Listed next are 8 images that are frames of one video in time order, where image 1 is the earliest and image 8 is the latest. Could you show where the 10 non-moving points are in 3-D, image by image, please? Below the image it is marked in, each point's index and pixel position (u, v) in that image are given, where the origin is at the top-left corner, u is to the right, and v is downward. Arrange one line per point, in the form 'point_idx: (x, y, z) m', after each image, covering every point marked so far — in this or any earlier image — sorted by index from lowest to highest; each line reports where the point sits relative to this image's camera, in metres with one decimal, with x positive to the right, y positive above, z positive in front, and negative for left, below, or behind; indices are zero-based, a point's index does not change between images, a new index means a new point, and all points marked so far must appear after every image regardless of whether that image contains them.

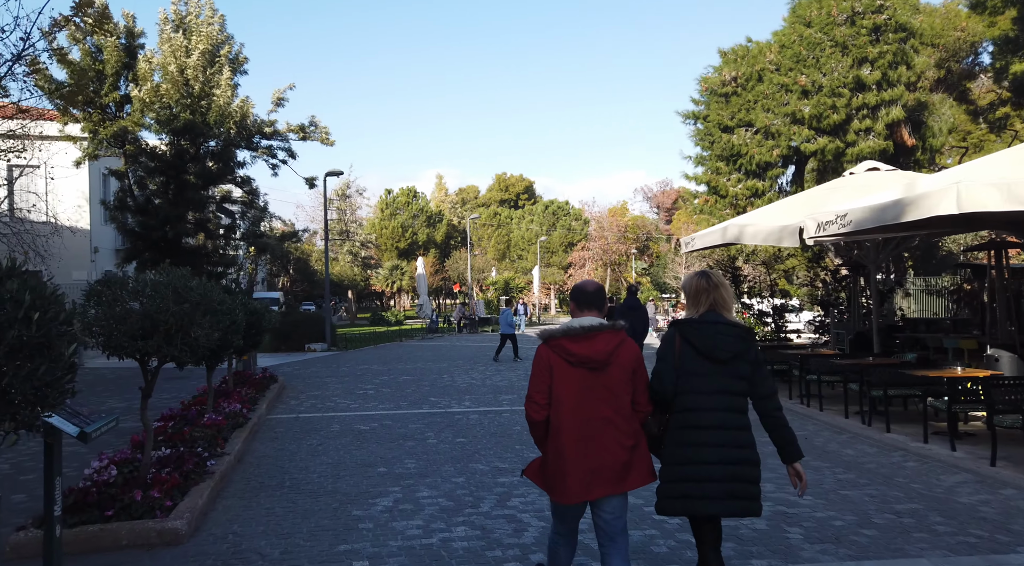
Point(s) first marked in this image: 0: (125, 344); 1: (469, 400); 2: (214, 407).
0: (-2.7, -0.4, +5.2) m
1: (-0.7, -1.9, +11.5) m
2: (-3.5, -1.5, +8.7) m
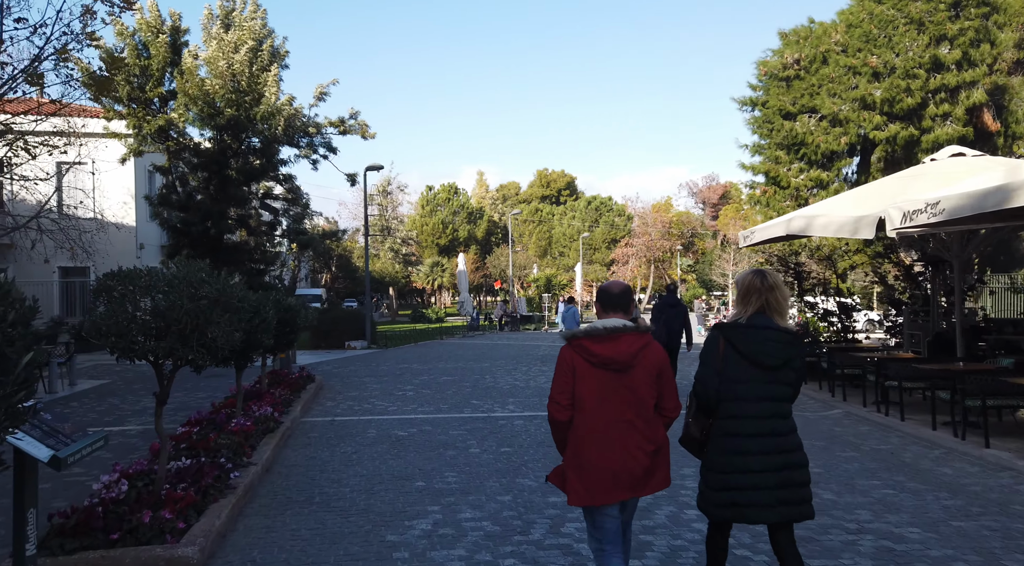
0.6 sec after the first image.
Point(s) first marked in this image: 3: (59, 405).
0: (-2.4, -0.4, +4.7) m
1: (0.0, -1.8, +10.9) m
2: (-3.0, -1.4, +8.2) m
3: (-7.2, -1.9, +11.6) m
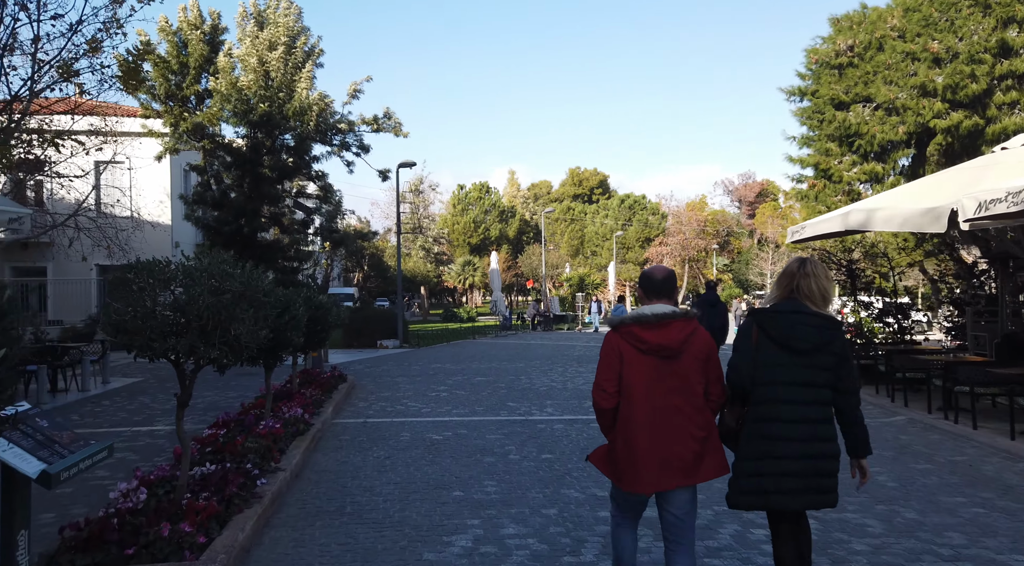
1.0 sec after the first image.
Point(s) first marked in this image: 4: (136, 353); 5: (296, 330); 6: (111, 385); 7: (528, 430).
0: (-2.1, -0.3, +4.3) m
1: (+0.6, -1.8, +10.4) m
2: (-2.5, -1.4, +7.8) m
3: (-6.6, -1.9, +11.4) m
4: (-2.2, -0.4, +4.3) m
5: (-2.2, -0.5, +7.3) m
6: (-7.5, -1.9, +13.7) m
7: (+0.2, -1.8, +8.7) m
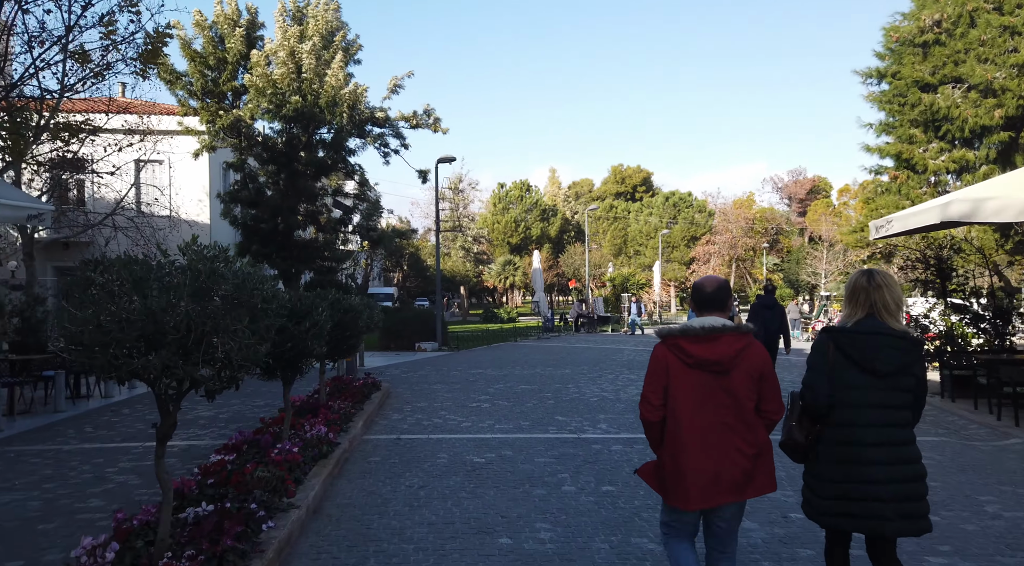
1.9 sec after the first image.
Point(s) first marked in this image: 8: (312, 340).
0: (-1.8, -0.4, +3.4) m
1: (+1.2, -1.8, +9.3) m
2: (-2.0, -1.4, +6.9) m
3: (-5.9, -1.9, +10.7) m
4: (-1.9, -0.4, +3.4) m
5: (-1.7, -0.5, +6.4) m
6: (-6.7, -1.9, +13.1) m
7: (+0.7, -1.8, +7.7) m
8: (-1.7, -0.5, +6.3) m
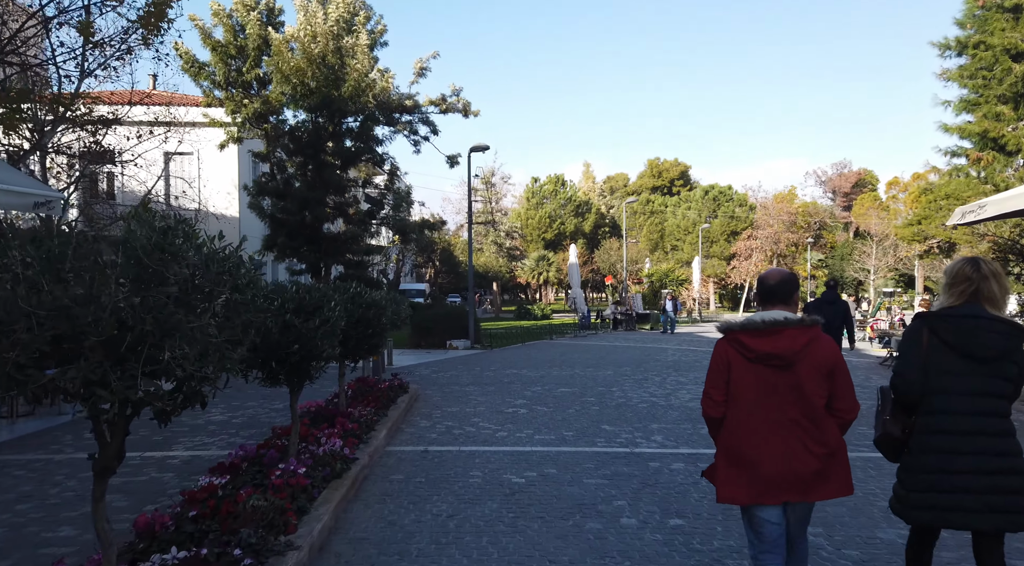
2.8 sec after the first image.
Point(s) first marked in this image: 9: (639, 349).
0: (-1.6, -0.3, +2.4) m
1: (+1.7, -1.7, +8.2) m
2: (-1.7, -1.3, +6.0) m
3: (-5.4, -1.8, +10.0) m
4: (-1.7, -0.4, +2.5) m
5: (-1.3, -0.4, +5.4) m
6: (-6.1, -1.8, +12.3) m
7: (+1.1, -1.7, +6.6) m
8: (-1.4, -0.4, +5.3) m
9: (+3.4, -1.8, +19.7) m
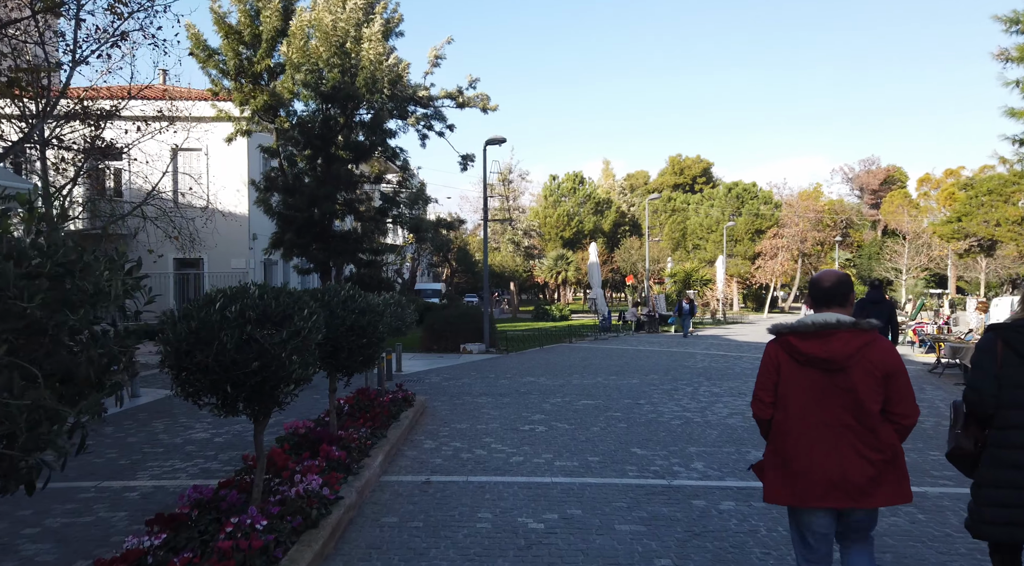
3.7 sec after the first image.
0: (-1.5, -0.3, +1.4) m
1: (+1.8, -1.7, +7.1) m
2: (-1.6, -1.3, +4.9) m
3: (-5.2, -1.8, +9.0) m
4: (-1.7, -0.4, +1.4) m
5: (-1.3, -0.4, +4.4) m
6: (-5.8, -1.8, +11.4) m
7: (+1.3, -1.7, +5.5) m
8: (-1.3, -0.4, +4.3) m
9: (+3.8, -1.8, +18.5) m
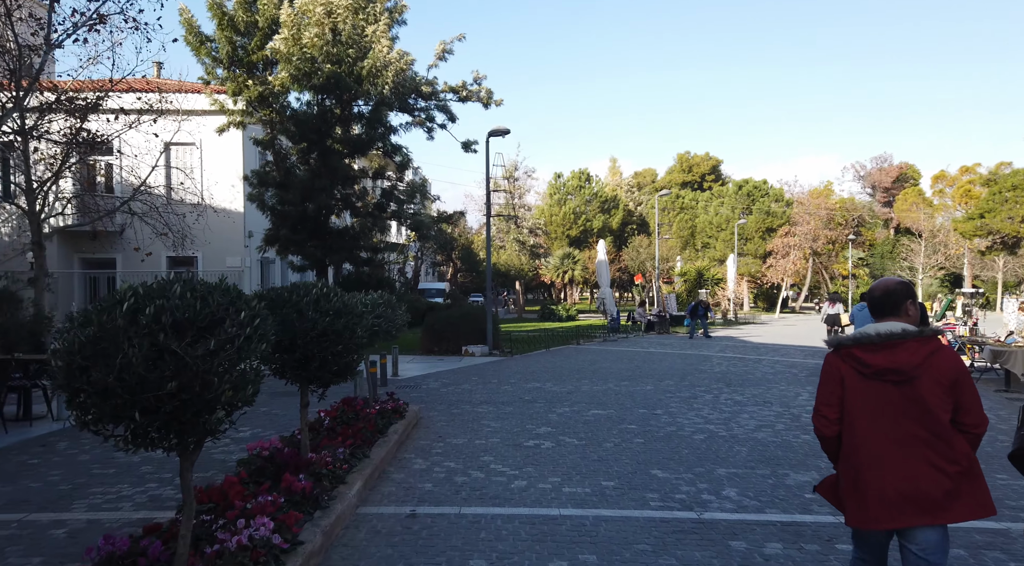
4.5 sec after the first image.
0: (-1.6, -0.3, +0.4) m
1: (+1.8, -1.7, +6.1) m
2: (-1.6, -1.3, +4.0) m
3: (-5.1, -1.8, +8.1) m
4: (-1.7, -0.4, +0.5) m
5: (-1.3, -0.4, +3.4) m
6: (-5.8, -1.8, +10.4) m
7: (+1.3, -1.7, +4.5) m
8: (-1.3, -0.4, +3.3) m
9: (+3.9, -1.7, +17.5) m
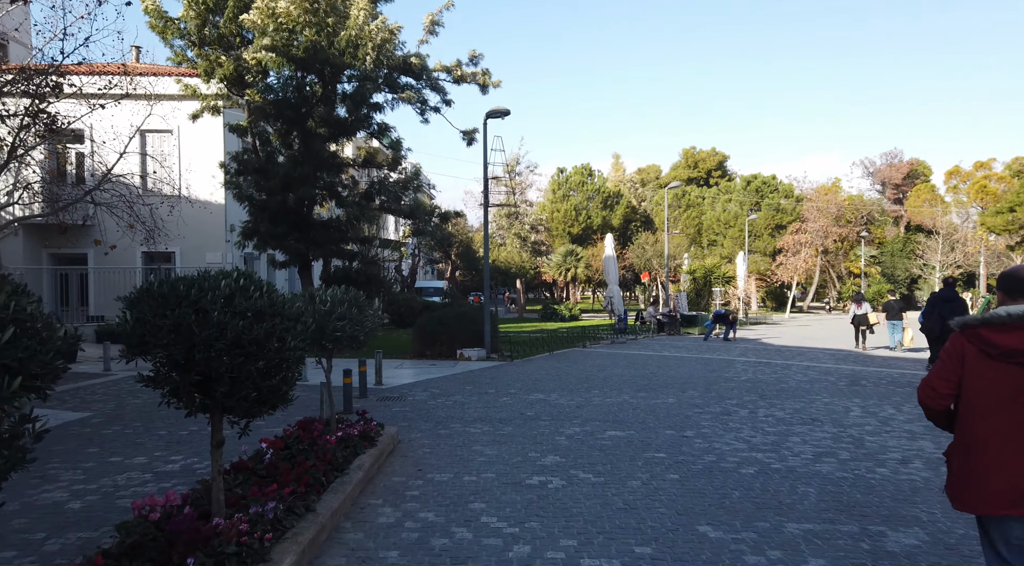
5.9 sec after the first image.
0: (-1.6, -0.2, -1.3) m
1: (+1.8, -1.6, +4.4) m
2: (-1.6, -1.2, +2.2) m
3: (-5.2, -1.7, +6.4) m
4: (-1.7, -0.3, -1.3) m
5: (-1.3, -0.3, +1.7) m
6: (-5.8, -1.7, +8.7) m
7: (+1.2, -1.6, +2.8) m
8: (-1.3, -0.4, +1.6) m
9: (+3.9, -1.7, +15.8) m
